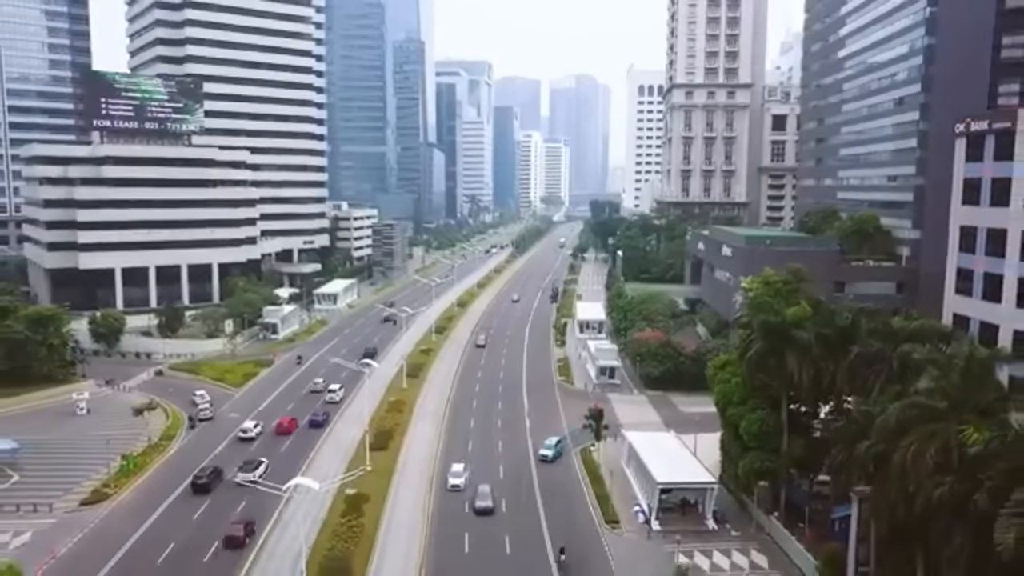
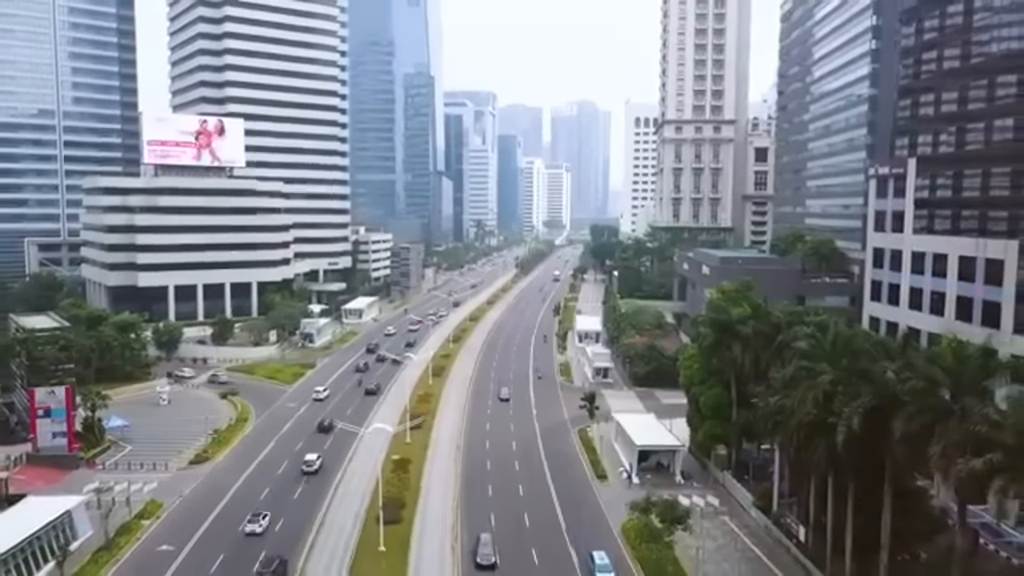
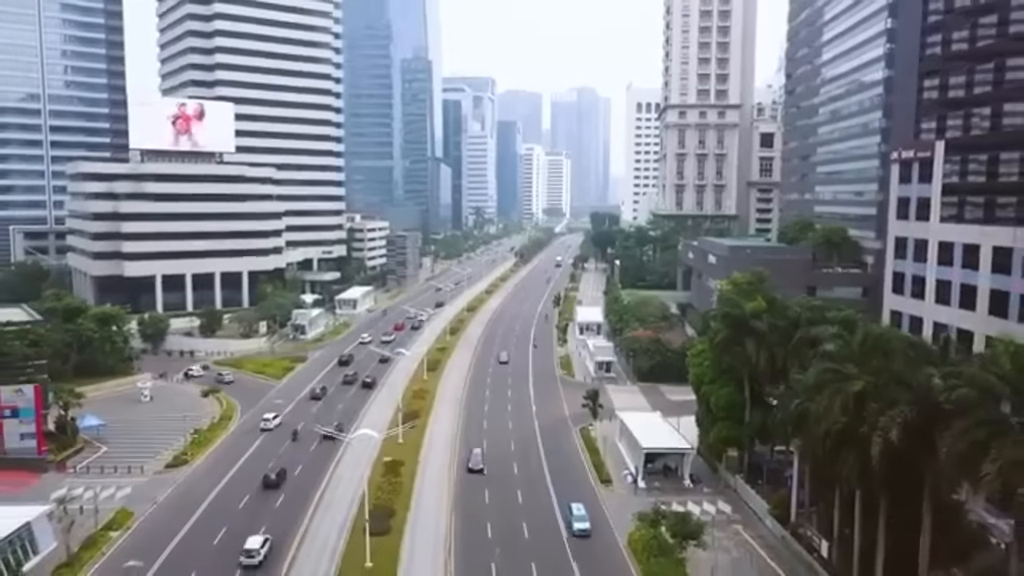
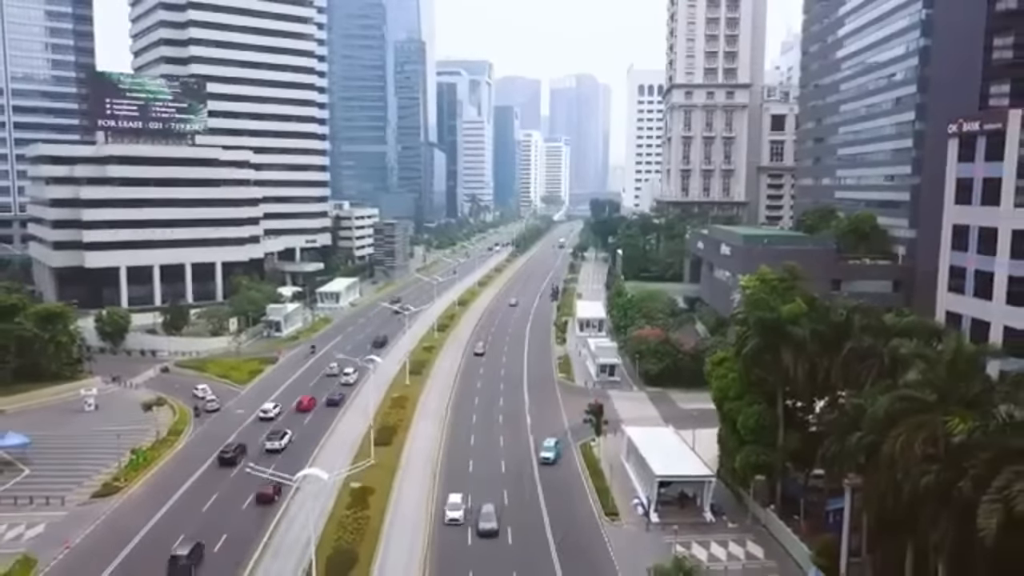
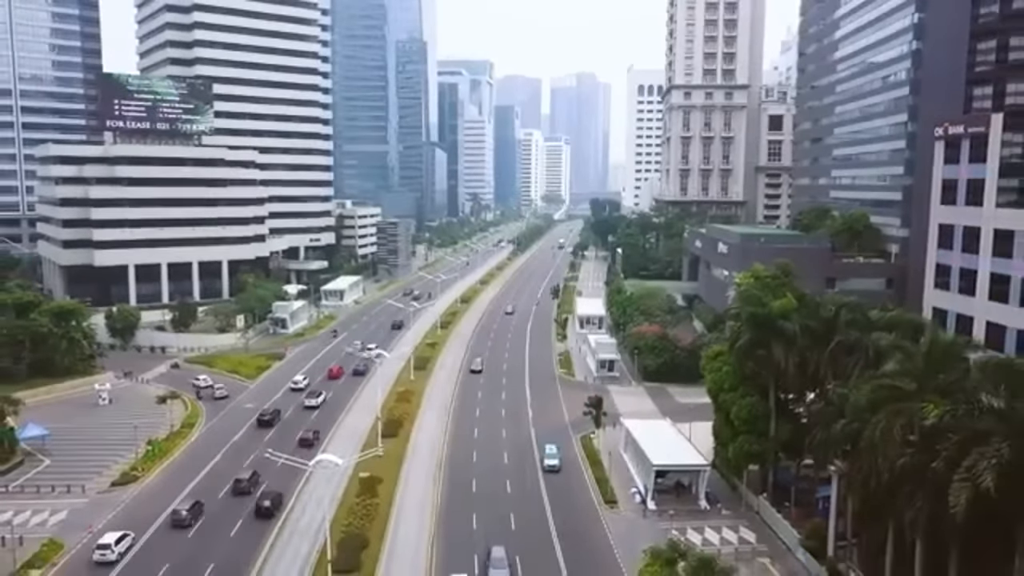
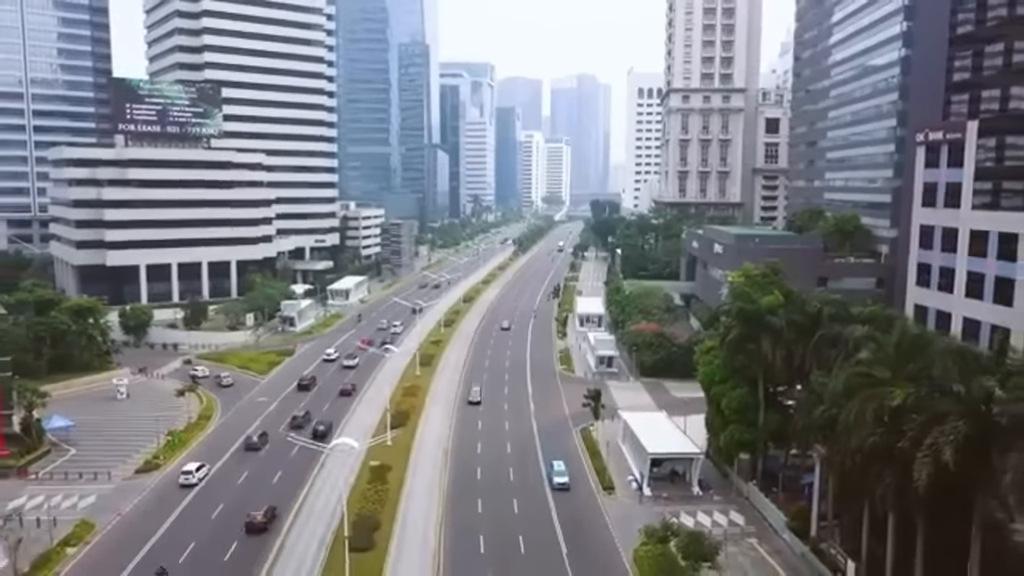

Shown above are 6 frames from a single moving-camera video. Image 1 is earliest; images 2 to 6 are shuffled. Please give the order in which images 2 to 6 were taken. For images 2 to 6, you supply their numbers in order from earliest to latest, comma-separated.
4, 5, 6, 3, 2
